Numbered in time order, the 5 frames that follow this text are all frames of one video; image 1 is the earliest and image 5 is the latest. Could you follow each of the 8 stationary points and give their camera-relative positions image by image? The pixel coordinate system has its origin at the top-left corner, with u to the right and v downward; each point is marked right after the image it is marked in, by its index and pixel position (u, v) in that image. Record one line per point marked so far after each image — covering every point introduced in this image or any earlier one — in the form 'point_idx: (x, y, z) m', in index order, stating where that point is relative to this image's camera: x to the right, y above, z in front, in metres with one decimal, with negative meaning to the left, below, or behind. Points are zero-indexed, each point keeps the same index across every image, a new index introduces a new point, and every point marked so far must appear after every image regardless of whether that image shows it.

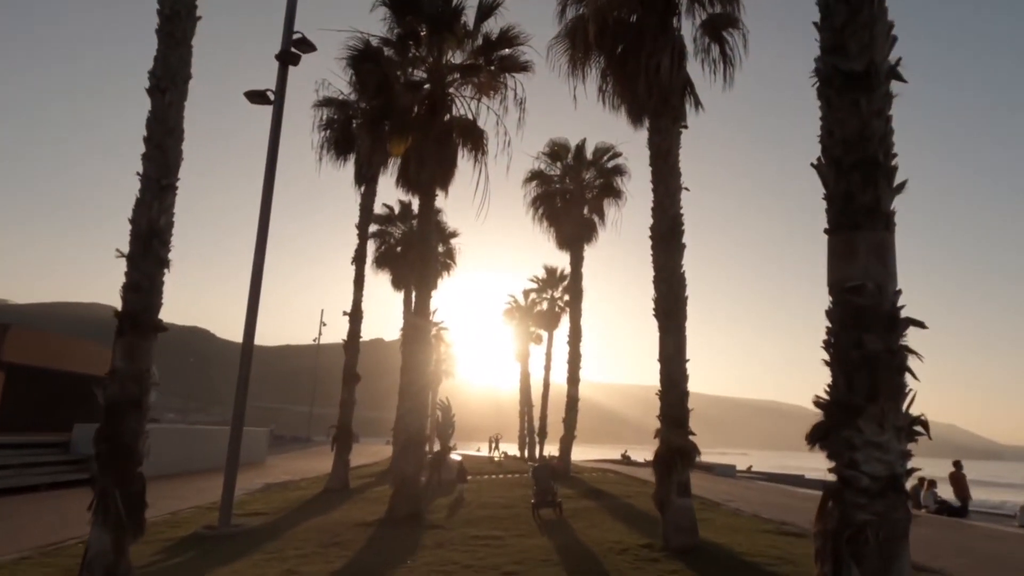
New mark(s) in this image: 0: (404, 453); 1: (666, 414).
0: (-1.7, -2.7, +12.9) m
1: (+1.9, -1.5, +9.8) m
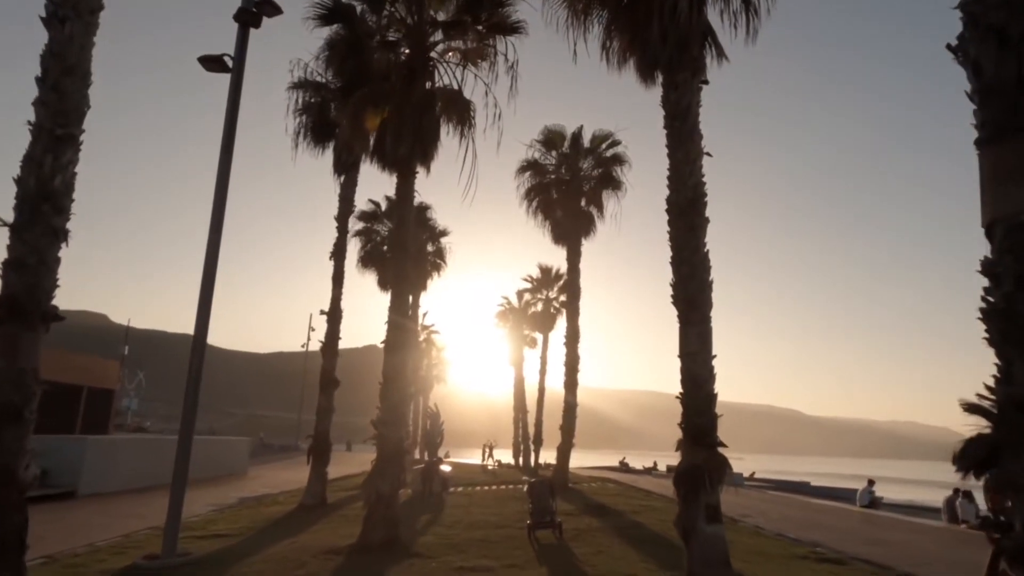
0: (-1.8, -2.5, +11.2) m
1: (+1.8, -1.3, +8.1) m
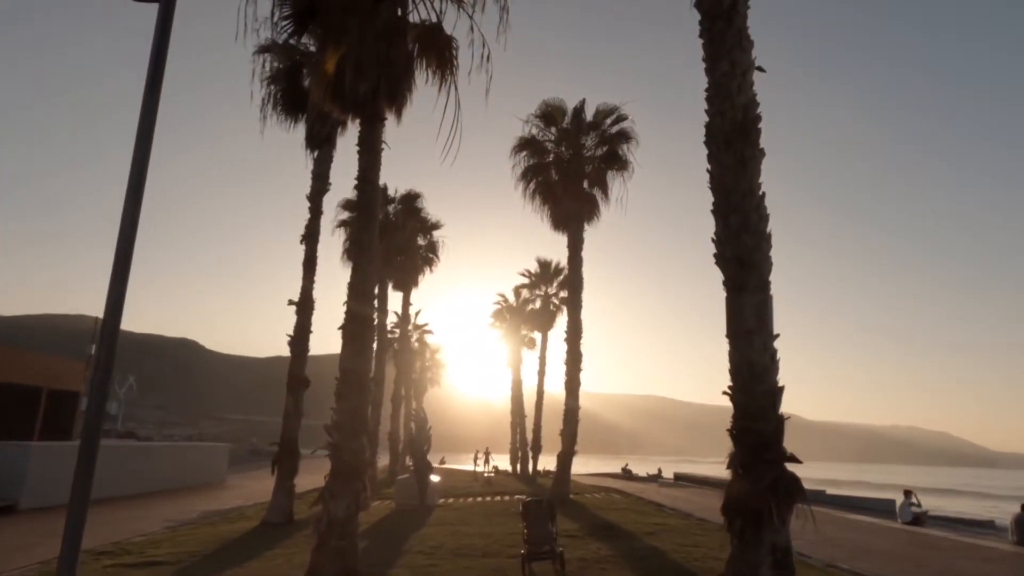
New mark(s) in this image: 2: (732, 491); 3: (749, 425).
0: (-2.0, -2.2, +8.9) m
1: (+1.7, -1.0, +5.8) m
2: (+1.6, -1.4, +5.7) m
3: (+1.7, -1.0, +5.8) m
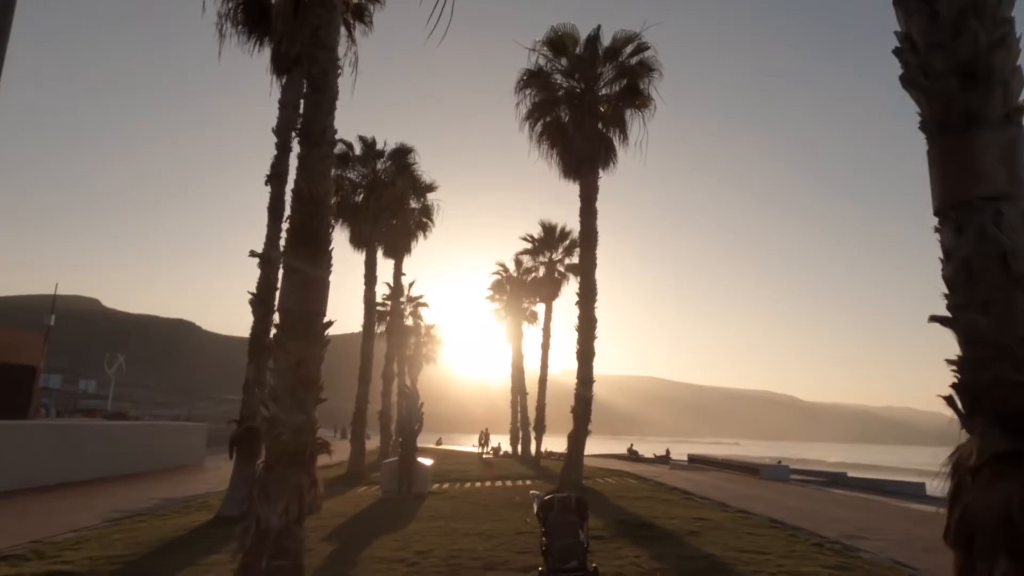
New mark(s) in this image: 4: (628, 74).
0: (-1.8, -1.5, +6.1) m
1: (+1.8, -0.3, +3.0) m
2: (+1.7, -0.8, +2.9) m
3: (+1.8, -0.3, +3.0) m
4: (+2.7, +4.9, +18.6) m
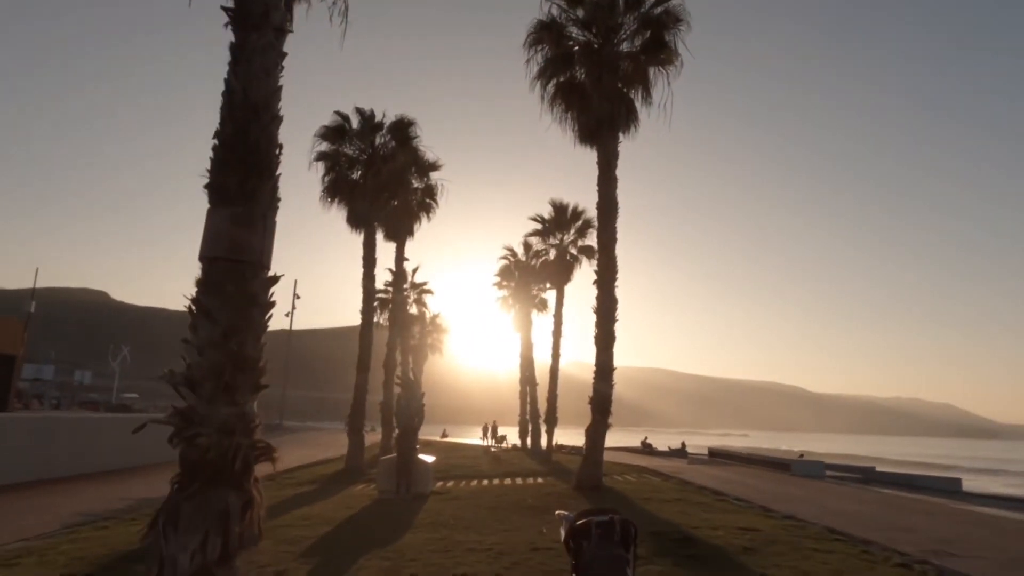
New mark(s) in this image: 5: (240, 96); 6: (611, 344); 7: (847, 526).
0: (-1.7, -1.1, +4.2) m
1: (+1.9, 0.0, +1.1) m
2: (+1.8, -0.5, +1.0) m
3: (+1.9, 0.0, +1.1) m
4: (+2.9, +5.4, +16.7) m
5: (-1.6, +1.1, +4.9) m
6: (+2.0, -1.1, +16.0) m
7: (+4.7, -3.3, +11.3) m
